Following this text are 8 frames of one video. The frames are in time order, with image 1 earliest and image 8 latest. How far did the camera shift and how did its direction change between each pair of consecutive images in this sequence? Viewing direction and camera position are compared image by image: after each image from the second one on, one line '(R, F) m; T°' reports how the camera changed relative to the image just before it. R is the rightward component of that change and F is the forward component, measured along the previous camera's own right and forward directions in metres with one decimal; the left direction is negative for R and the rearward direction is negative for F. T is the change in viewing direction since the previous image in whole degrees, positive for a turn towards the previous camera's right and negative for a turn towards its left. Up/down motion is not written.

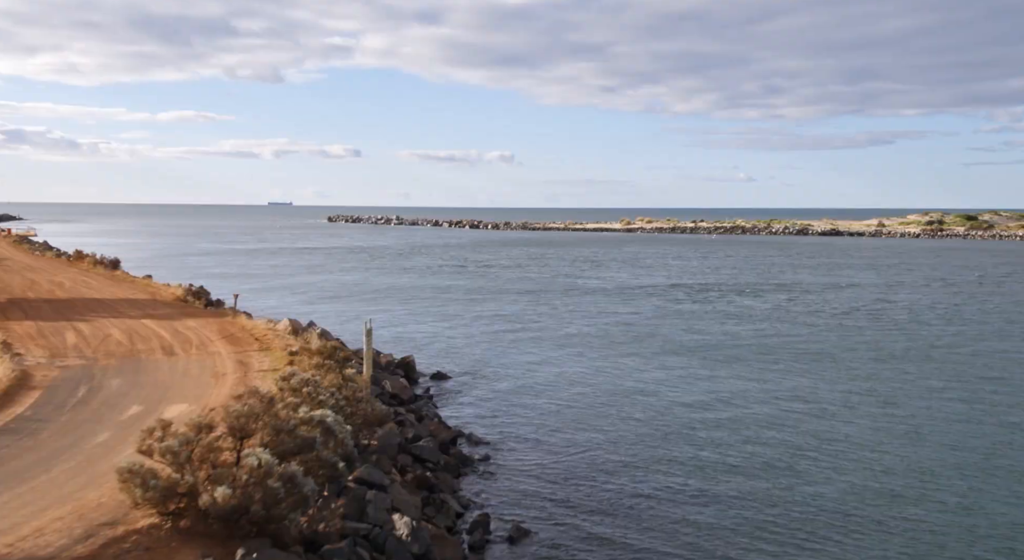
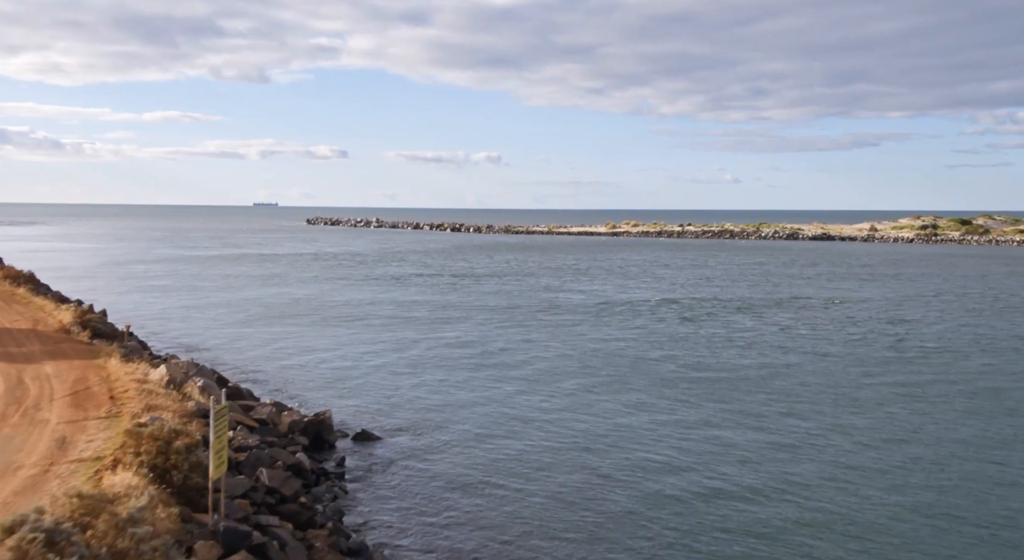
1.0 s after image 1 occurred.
(+0.8, +5.2) m; +1°
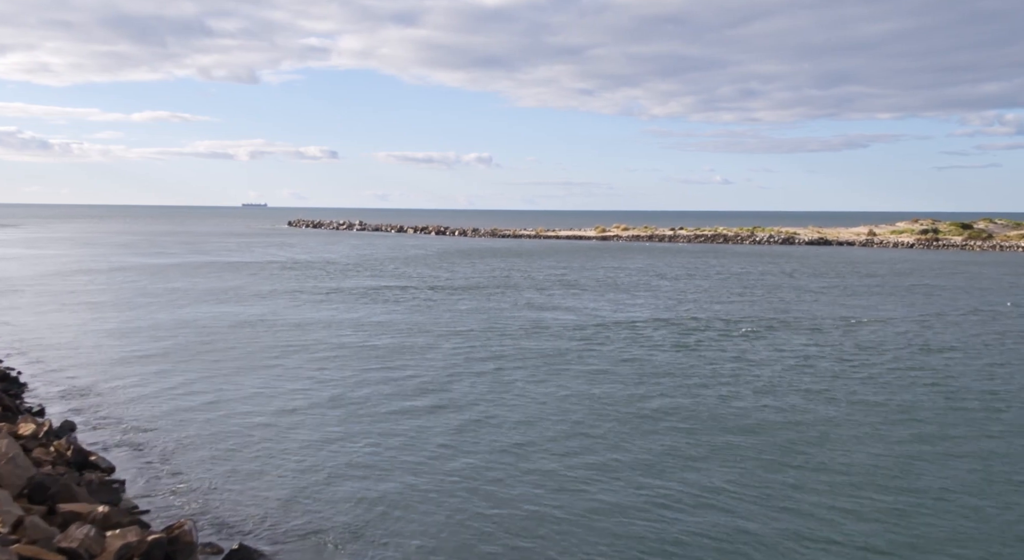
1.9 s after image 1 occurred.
(+0.7, +5.7) m; +1°
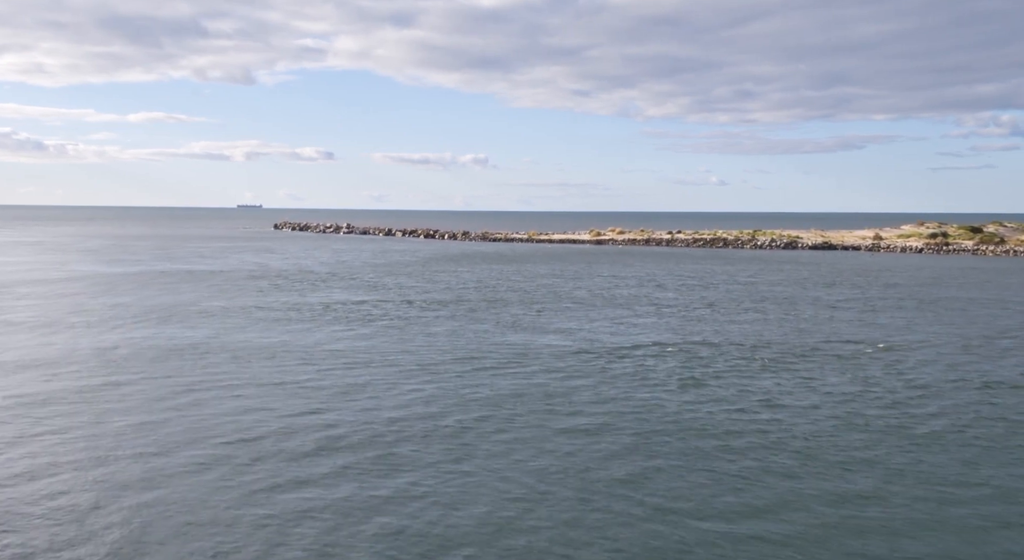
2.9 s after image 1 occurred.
(+0.7, +6.1) m; 0°
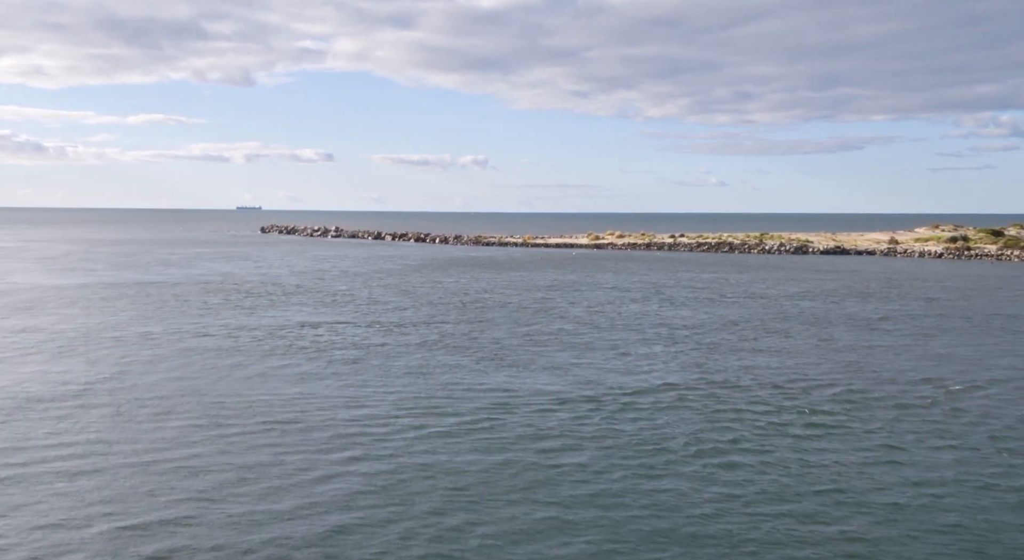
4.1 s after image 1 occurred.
(+0.7, +8.0) m; 0°
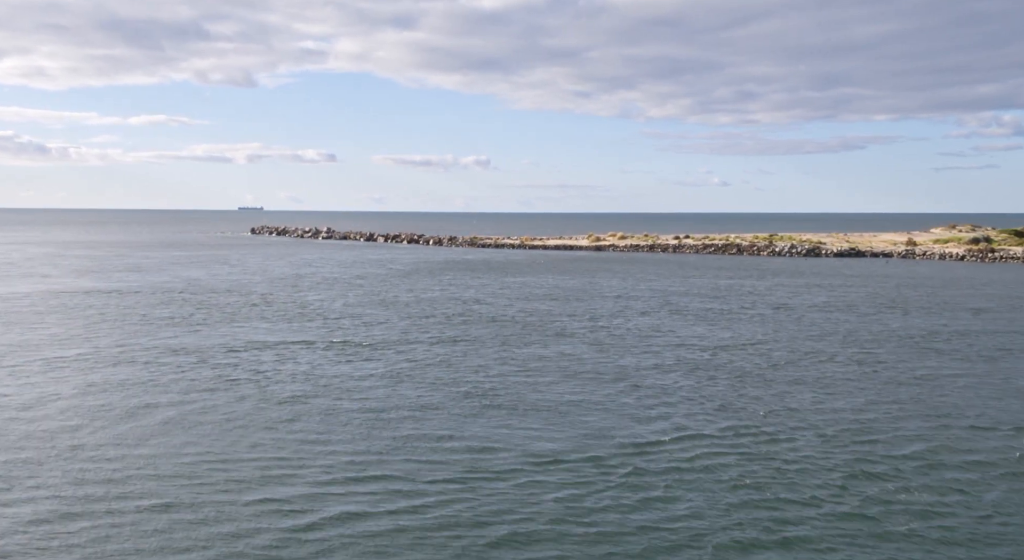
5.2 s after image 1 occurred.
(+0.5, +7.0) m; 0°
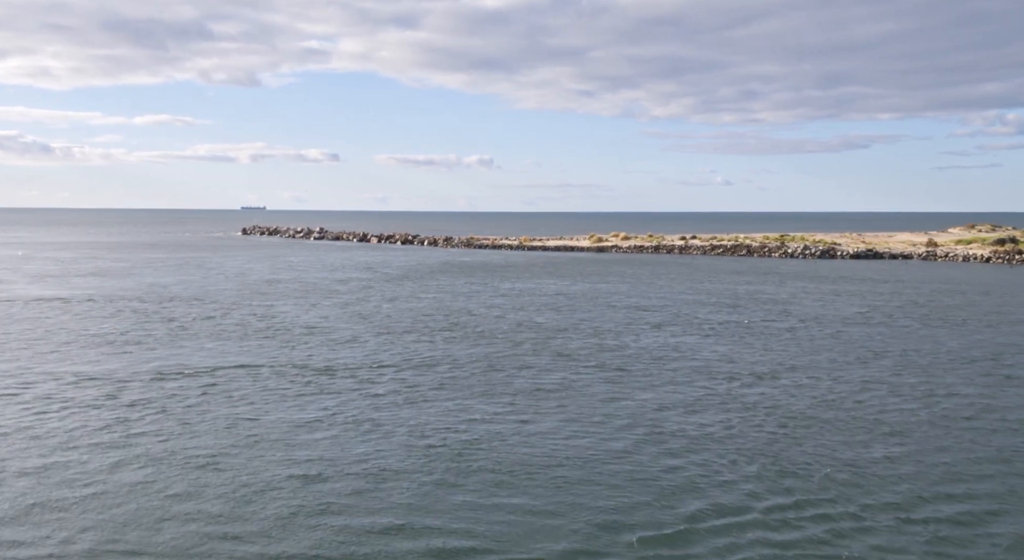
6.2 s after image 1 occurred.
(+0.5, +6.6) m; 0°
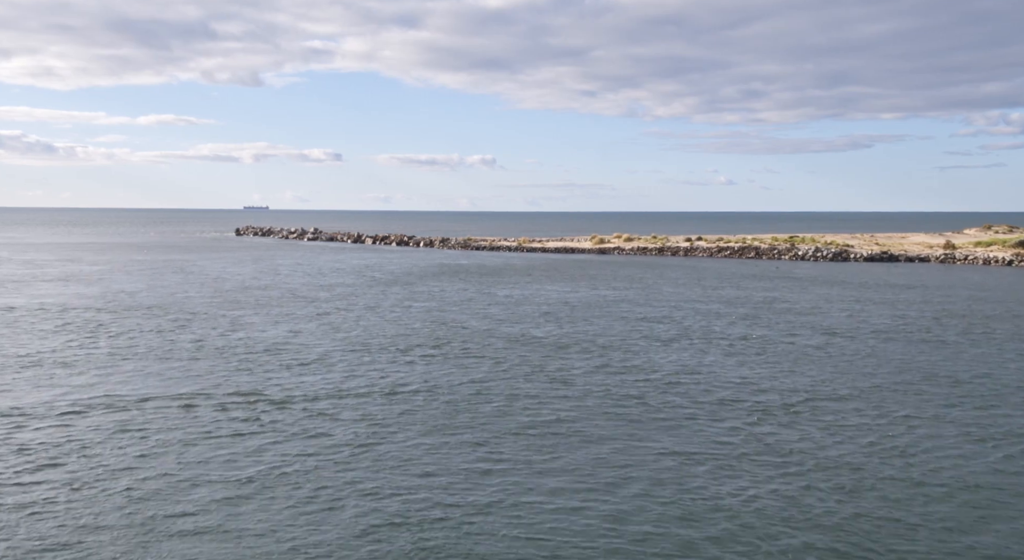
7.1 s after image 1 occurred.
(+0.4, +5.2) m; 0°
